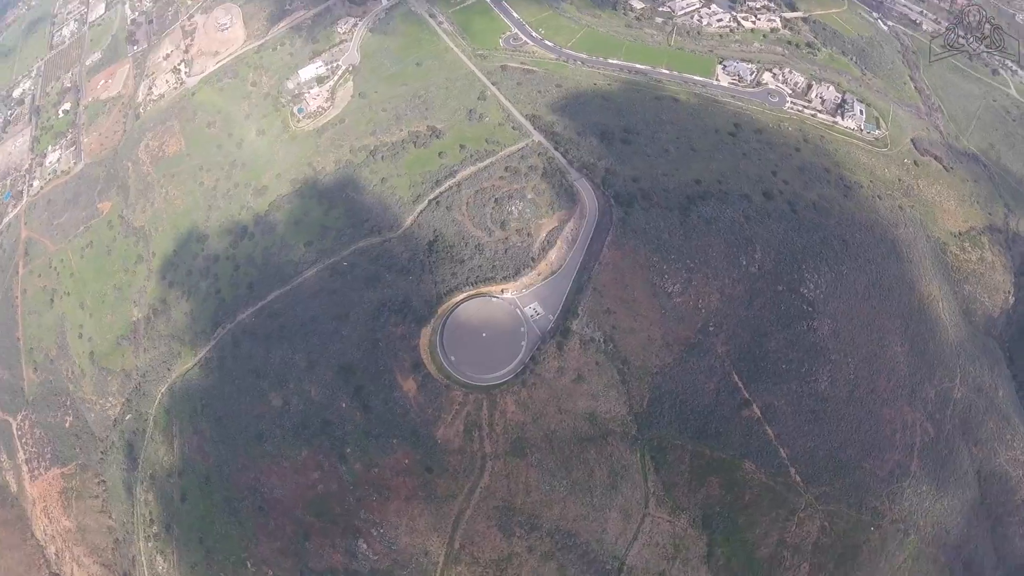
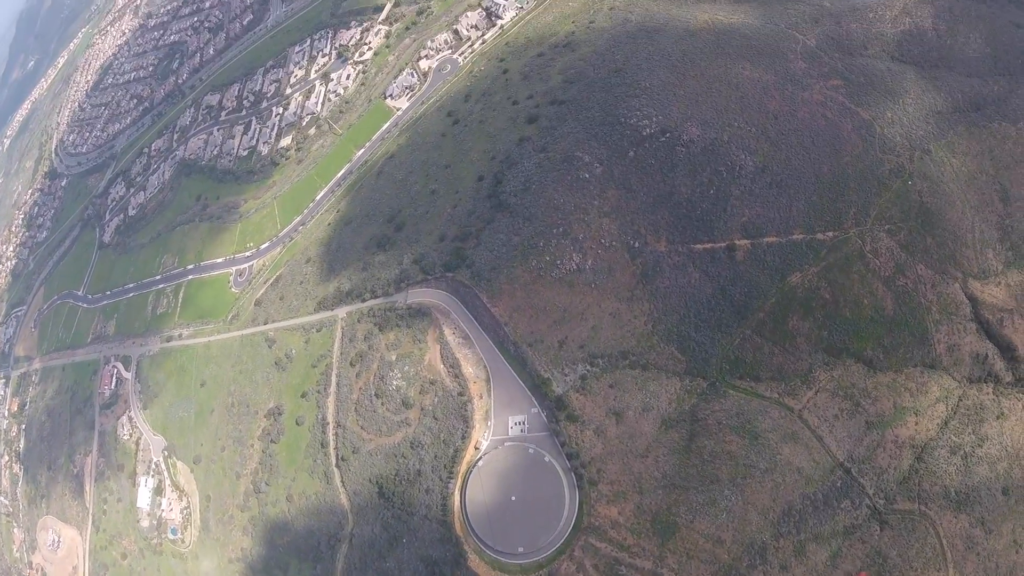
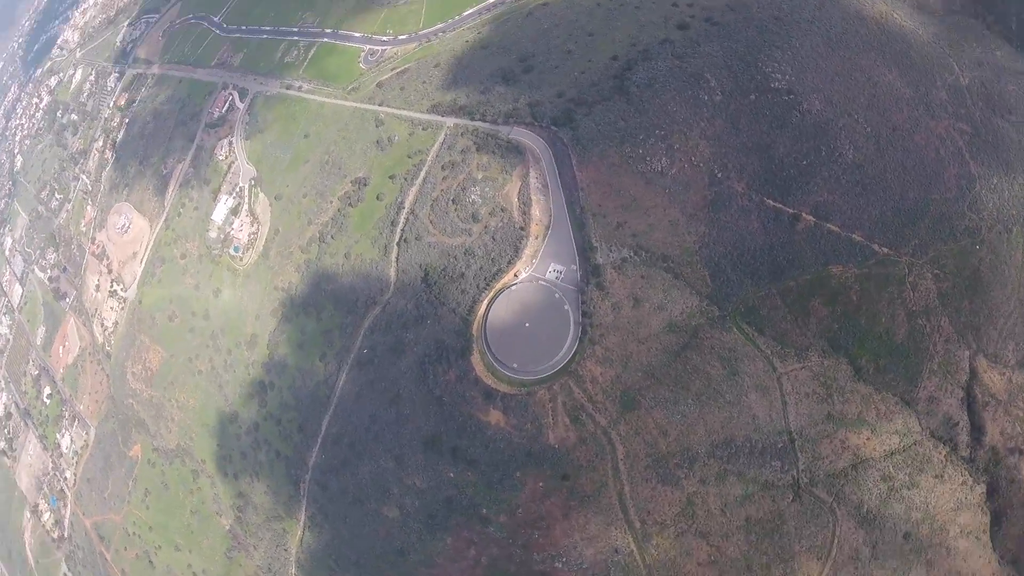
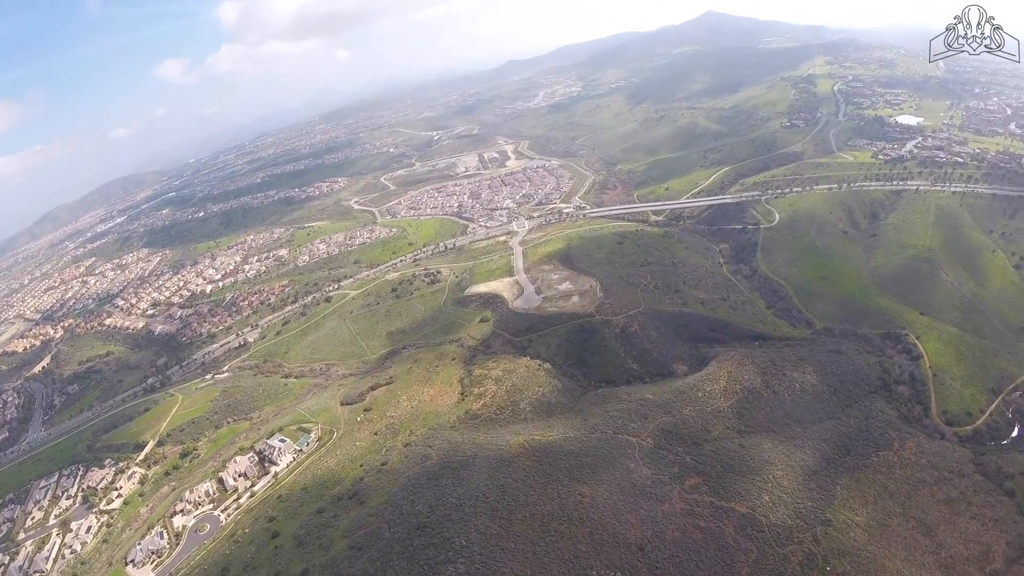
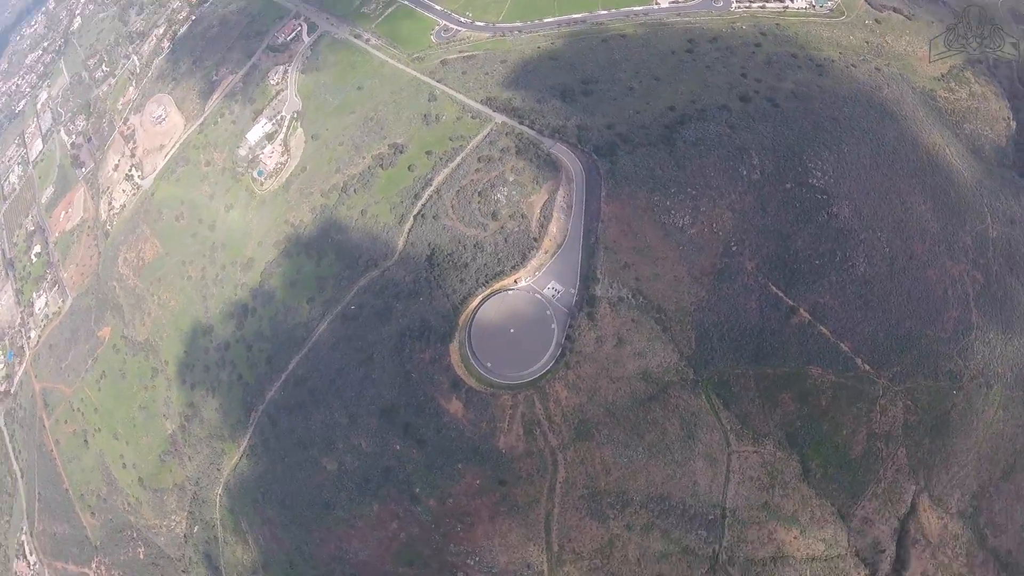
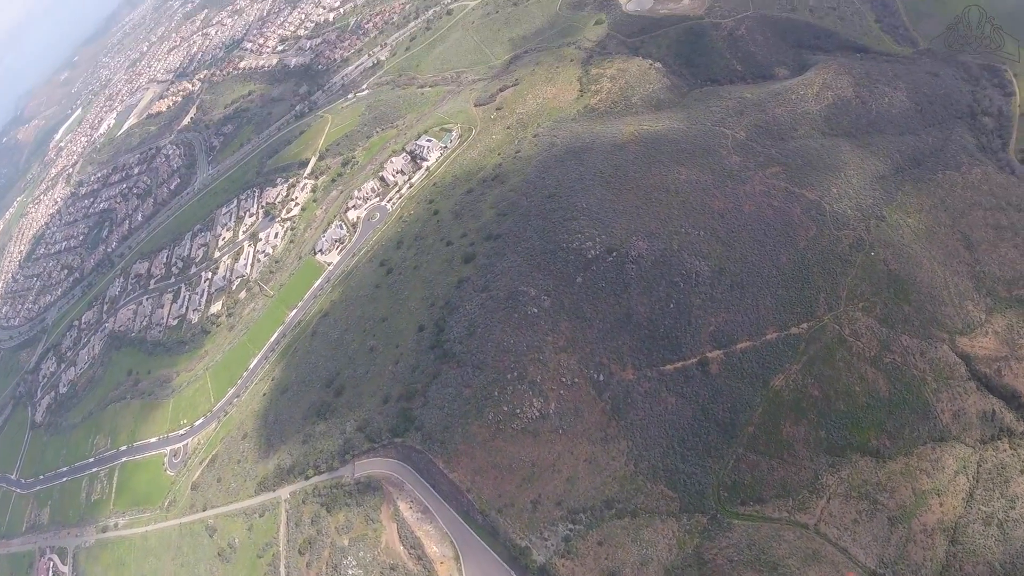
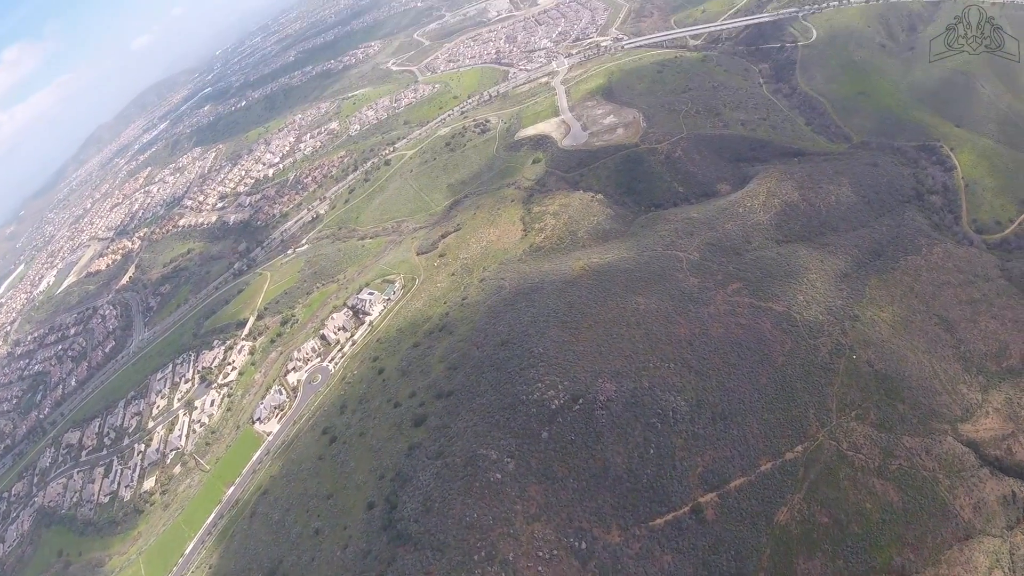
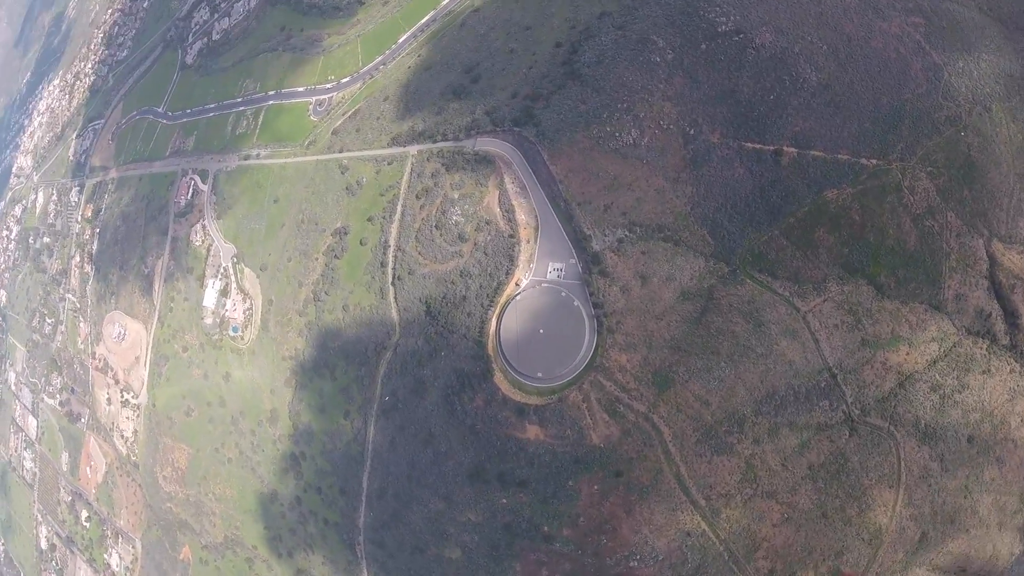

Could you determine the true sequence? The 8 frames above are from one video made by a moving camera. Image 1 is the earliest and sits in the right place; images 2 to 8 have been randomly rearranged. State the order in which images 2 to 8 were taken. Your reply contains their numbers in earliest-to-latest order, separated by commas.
5, 3, 8, 2, 6, 7, 4
